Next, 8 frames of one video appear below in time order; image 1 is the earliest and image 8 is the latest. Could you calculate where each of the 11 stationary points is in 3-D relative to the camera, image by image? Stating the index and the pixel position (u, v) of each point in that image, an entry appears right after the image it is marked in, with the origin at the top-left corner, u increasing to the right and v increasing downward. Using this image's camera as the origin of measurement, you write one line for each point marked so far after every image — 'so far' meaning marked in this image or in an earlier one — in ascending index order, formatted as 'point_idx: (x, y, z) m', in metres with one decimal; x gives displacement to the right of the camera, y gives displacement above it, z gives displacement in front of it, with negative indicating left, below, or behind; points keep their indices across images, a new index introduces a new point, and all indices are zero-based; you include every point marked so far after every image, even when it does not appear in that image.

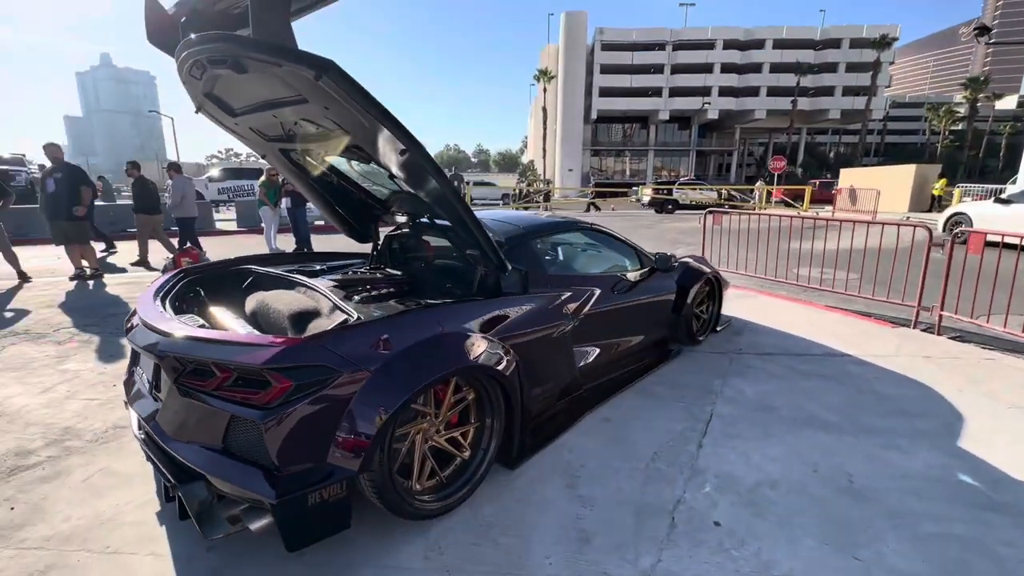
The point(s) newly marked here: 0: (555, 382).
0: (+0.2, -0.6, +2.9) m
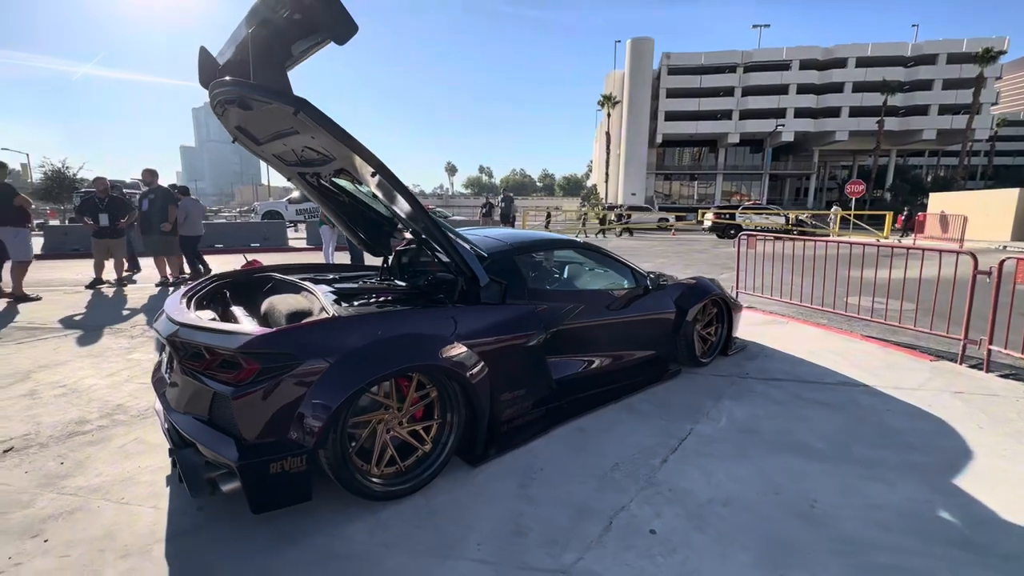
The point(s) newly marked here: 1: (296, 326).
0: (+0.1, -0.7, +3.0) m
1: (-1.1, -0.2, +2.2) m
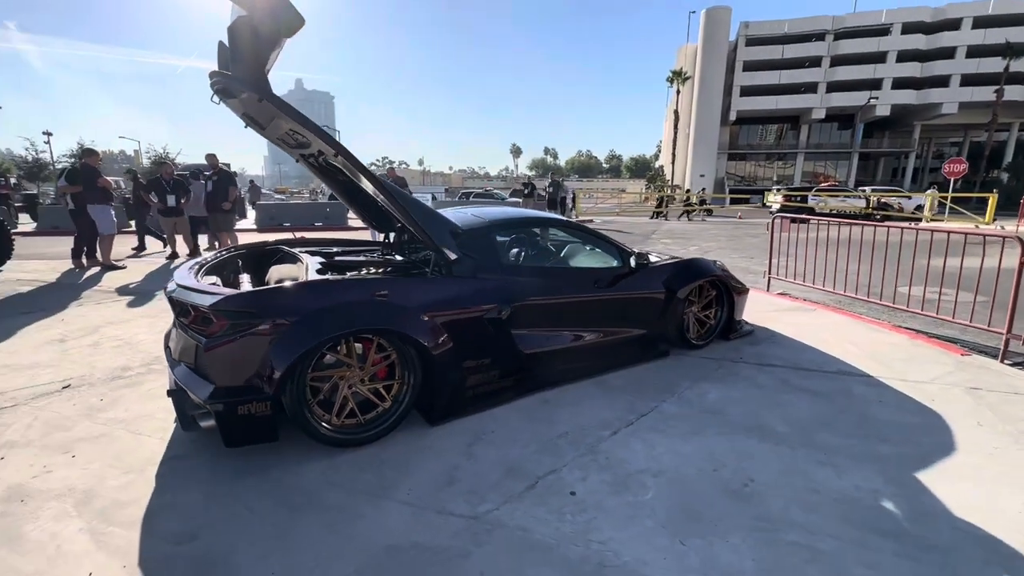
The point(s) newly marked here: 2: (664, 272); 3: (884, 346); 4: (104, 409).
0: (-0.1, -0.5, +3.2) m
1: (-1.4, 0.0, +2.5) m
2: (+1.3, +0.1, +4.0) m
3: (+3.5, -0.5, +4.4) m
4: (-2.7, -0.8, +3.1) m
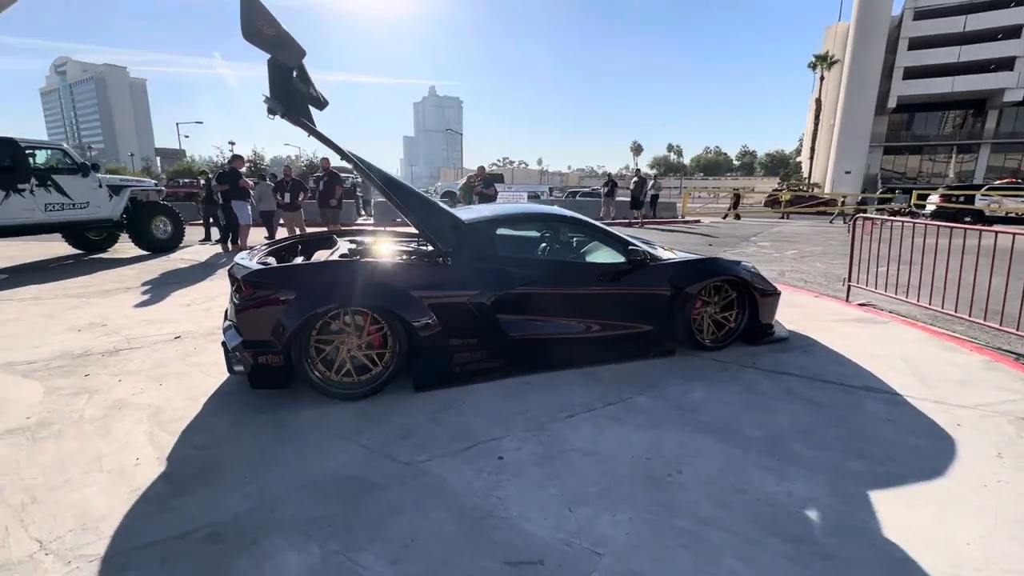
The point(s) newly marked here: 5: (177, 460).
0: (-0.2, -0.4, +3.5) m
1: (-1.6, +0.2, +3.2) m
2: (+1.4, +0.2, +4.0) m
3: (+3.5, -0.6, +3.8) m
4: (-2.8, -0.6, +4.1) m
5: (-1.9, -0.9, +2.6) m
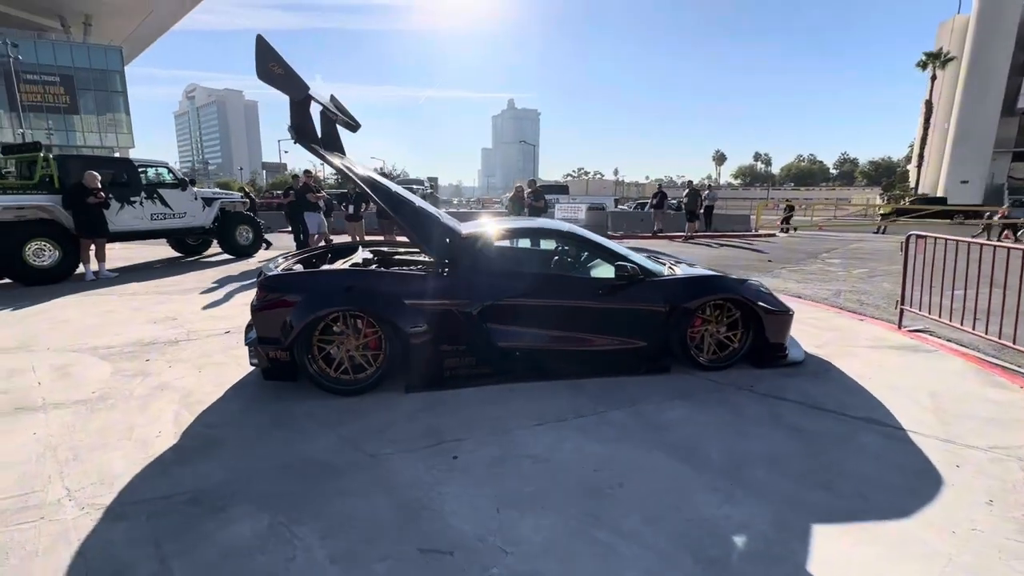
0: (-0.3, -0.5, +3.7) m
1: (-1.7, +0.1, +3.6) m
2: (+1.3, 0.0, +3.9) m
3: (+3.4, -0.8, +3.4) m
4: (-2.8, -0.6, +4.6) m
5: (-2.1, -1.0, +3.0) m
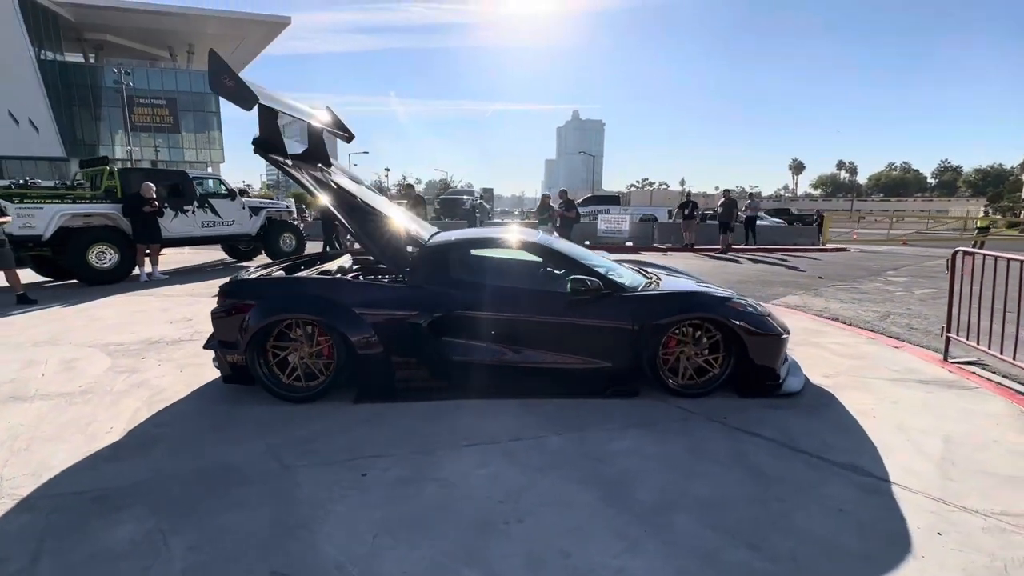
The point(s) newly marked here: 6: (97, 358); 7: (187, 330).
0: (-0.7, -0.6, +3.6) m
1: (-2.0, +0.1, +3.7) m
2: (+1.0, -0.1, +3.6) m
3: (+3.0, -1.0, +2.8) m
4: (-3.0, -0.6, +4.8) m
5: (-2.5, -1.0, +3.2) m
6: (-4.1, -0.7, +4.6) m
7: (-3.9, -0.5, +5.6) m
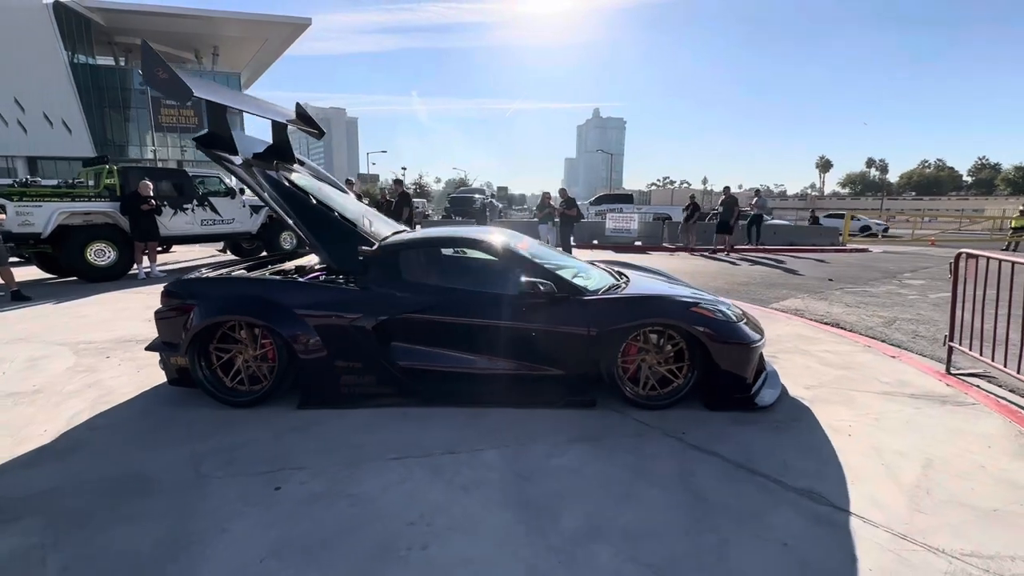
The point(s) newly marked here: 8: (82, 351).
0: (-1.1, -0.6, +3.5) m
1: (-2.4, +0.1, +3.6) m
2: (+0.6, -0.1, +3.4) m
3: (+2.6, -1.1, +2.5) m
4: (-3.3, -0.6, +4.8) m
5: (-2.9, -1.0, +3.1) m
6: (-4.4, -0.7, +4.6) m
7: (-4.2, -0.5, +5.6) m
8: (-4.4, -0.6, +4.8) m
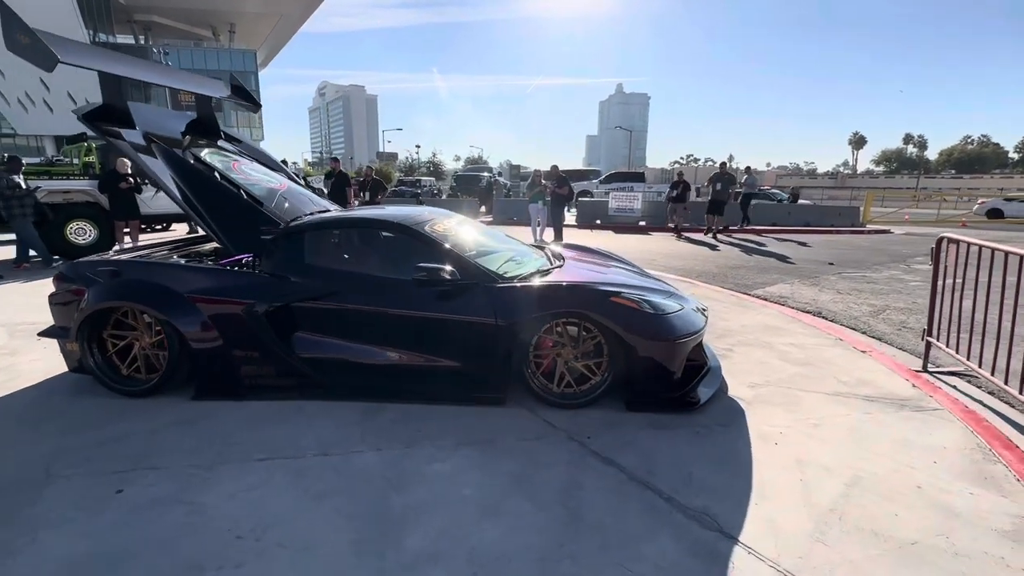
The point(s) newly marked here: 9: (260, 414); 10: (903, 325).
0: (-1.7, -0.5, +3.3) m
1: (-3.0, +0.2, +3.4) m
2: (0.0, -0.1, +3.1) m
3: (+1.9, -1.0, +2.2) m
4: (-3.9, -0.4, +4.7) m
5: (-3.6, -0.9, +3.0) m
6: (-5.0, -0.5, +4.6) m
7: (-4.7, -0.3, +5.5) m
8: (-5.0, -0.4, +4.7) m
9: (-1.6, -0.8, +3.0) m
10: (+4.3, -0.4, +5.1) m
